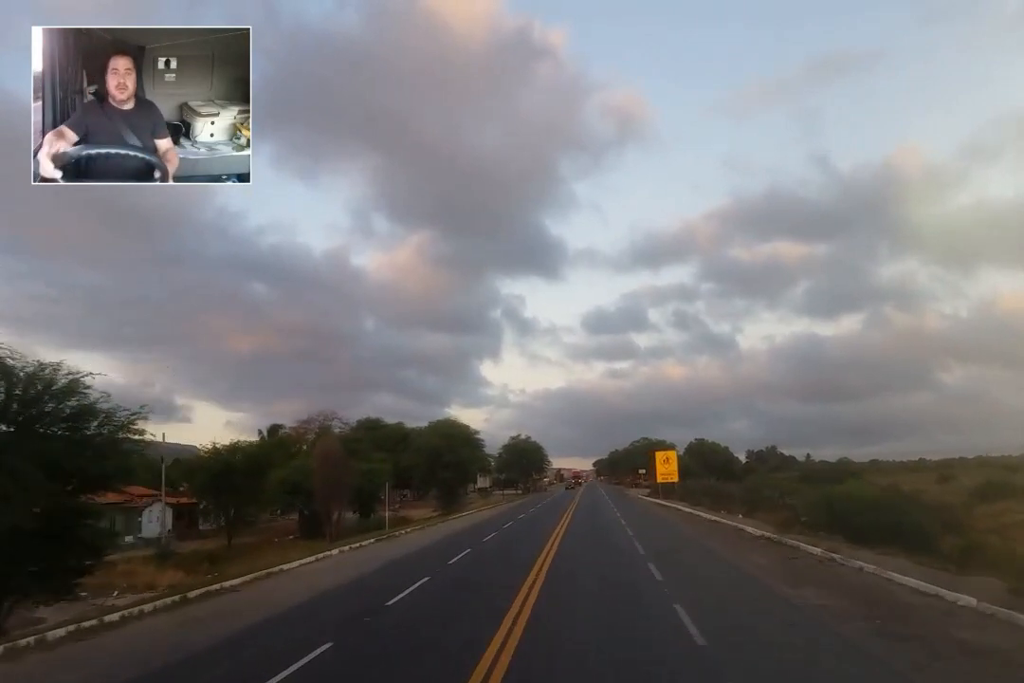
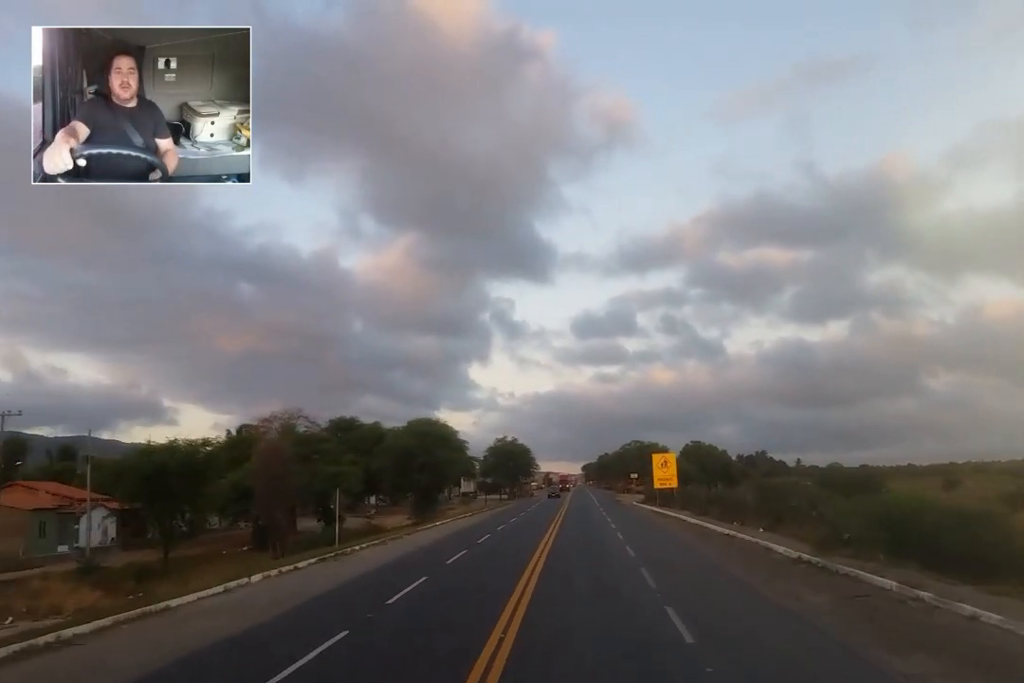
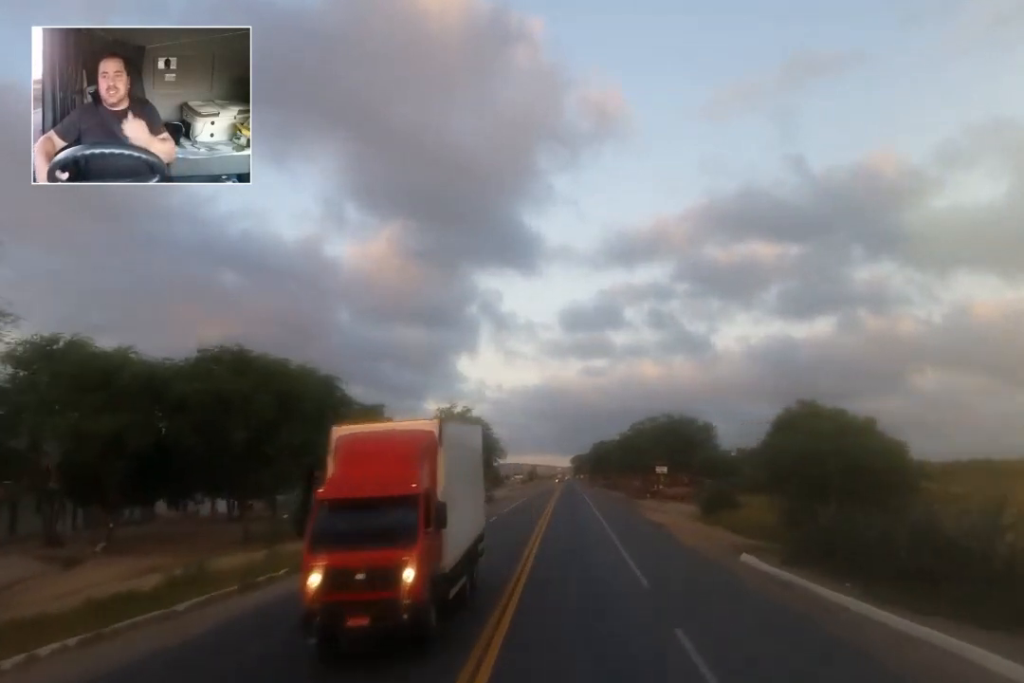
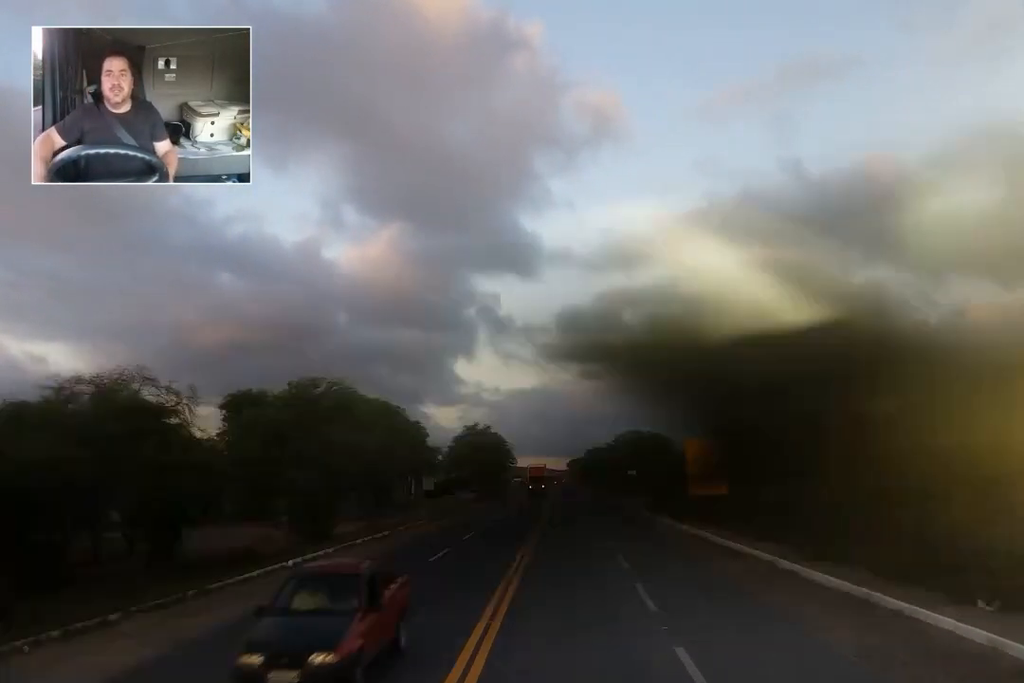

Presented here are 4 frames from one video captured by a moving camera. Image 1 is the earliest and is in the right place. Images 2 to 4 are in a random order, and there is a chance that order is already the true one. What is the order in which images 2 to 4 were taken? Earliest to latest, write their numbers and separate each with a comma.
2, 4, 3
